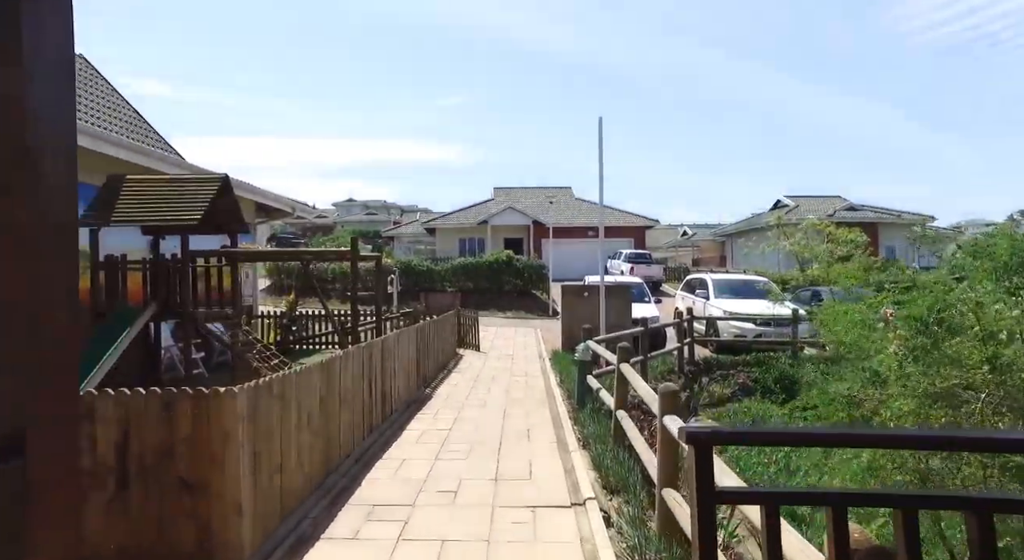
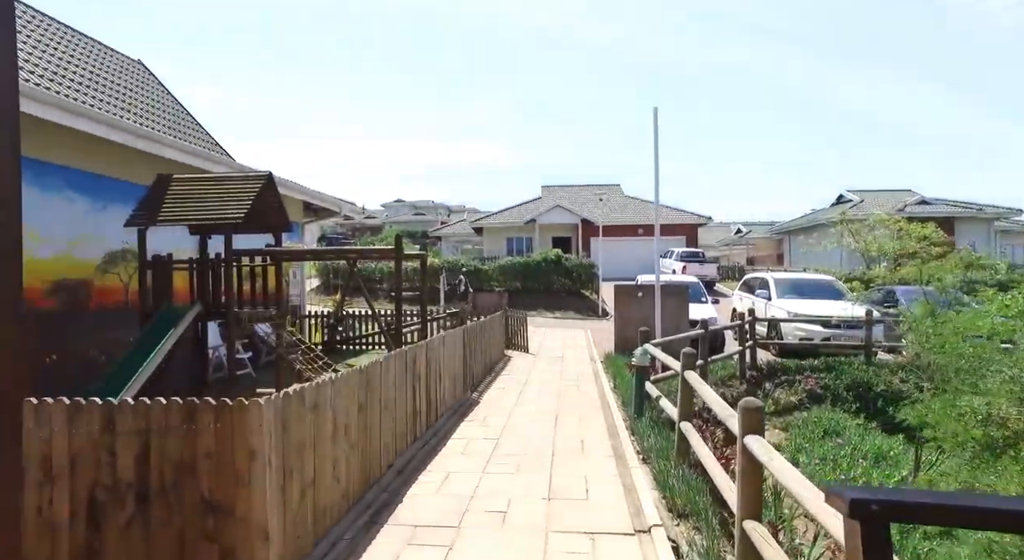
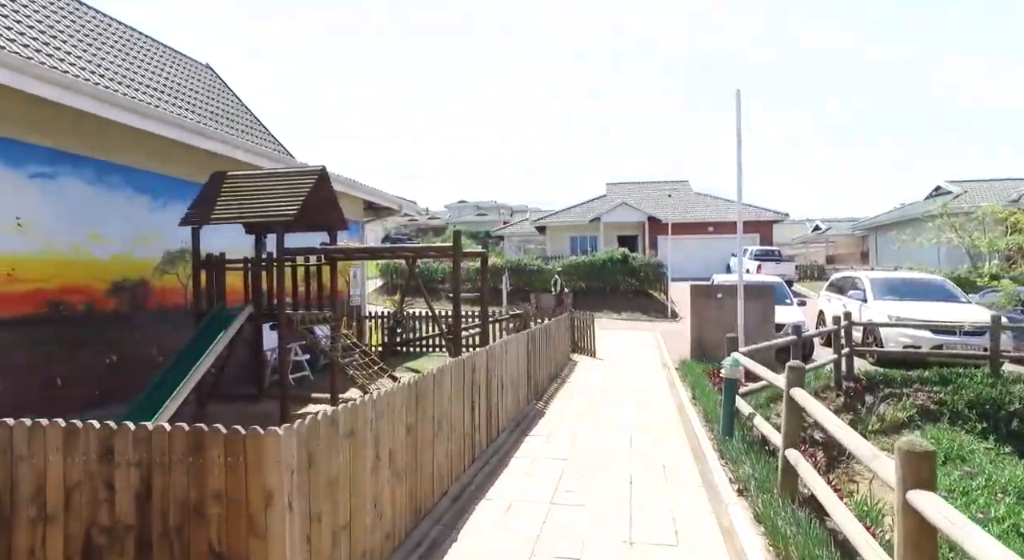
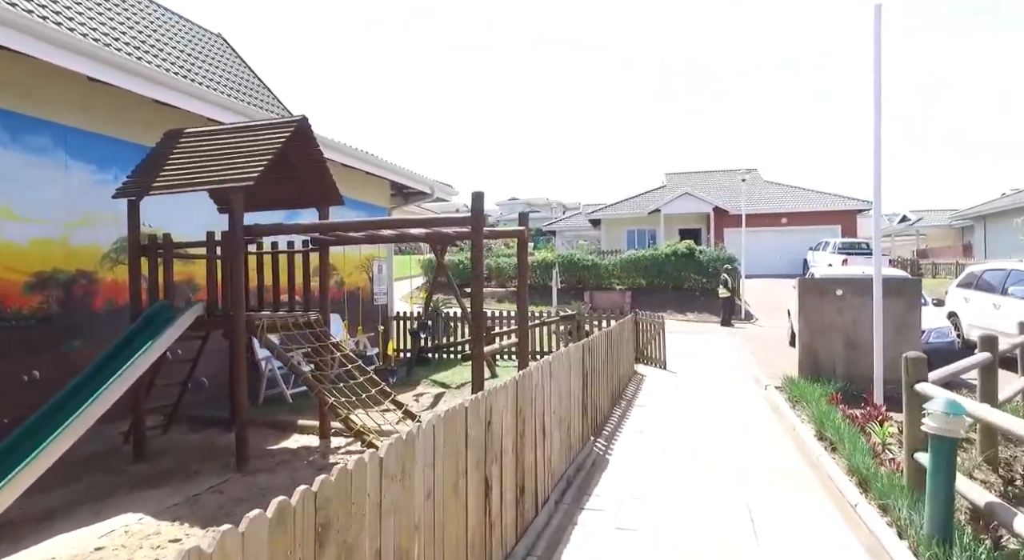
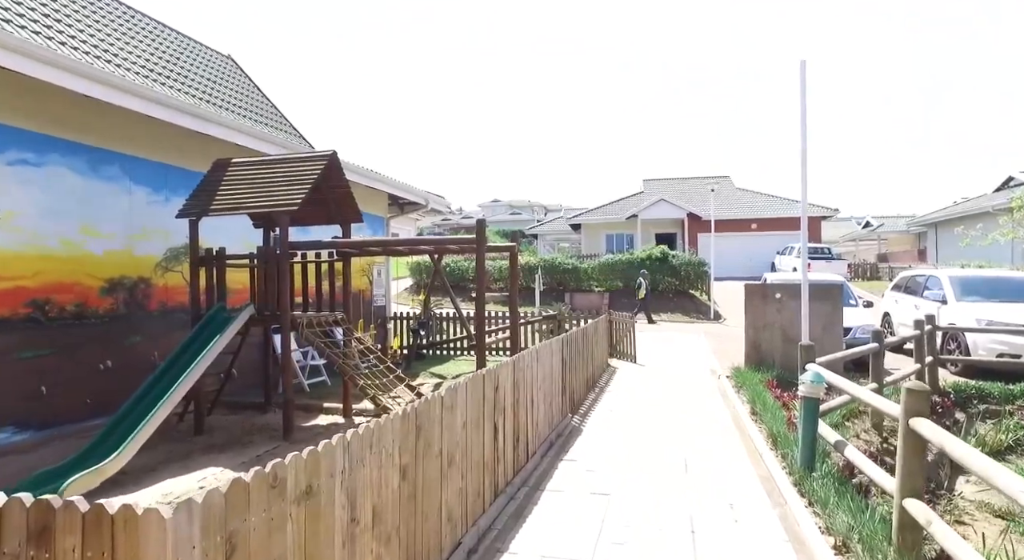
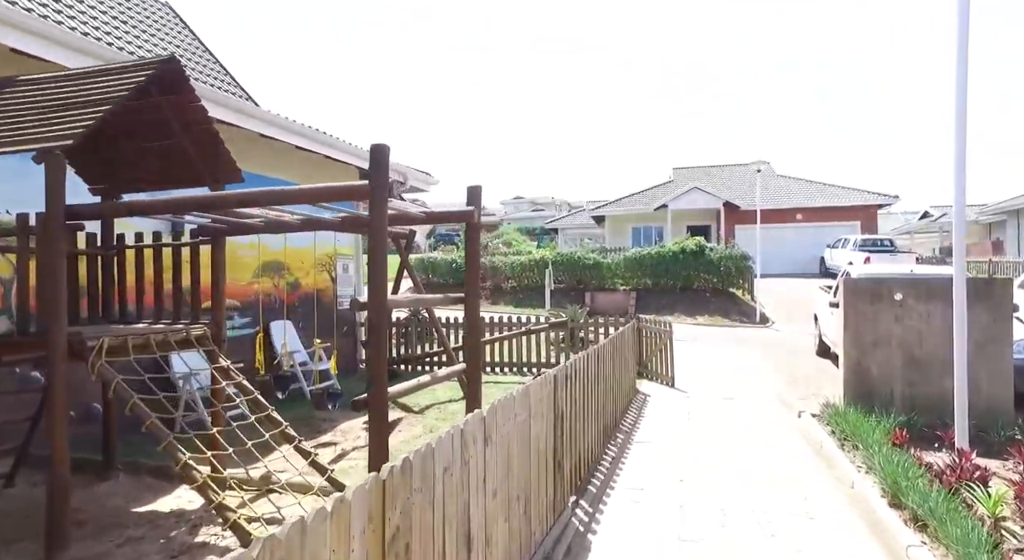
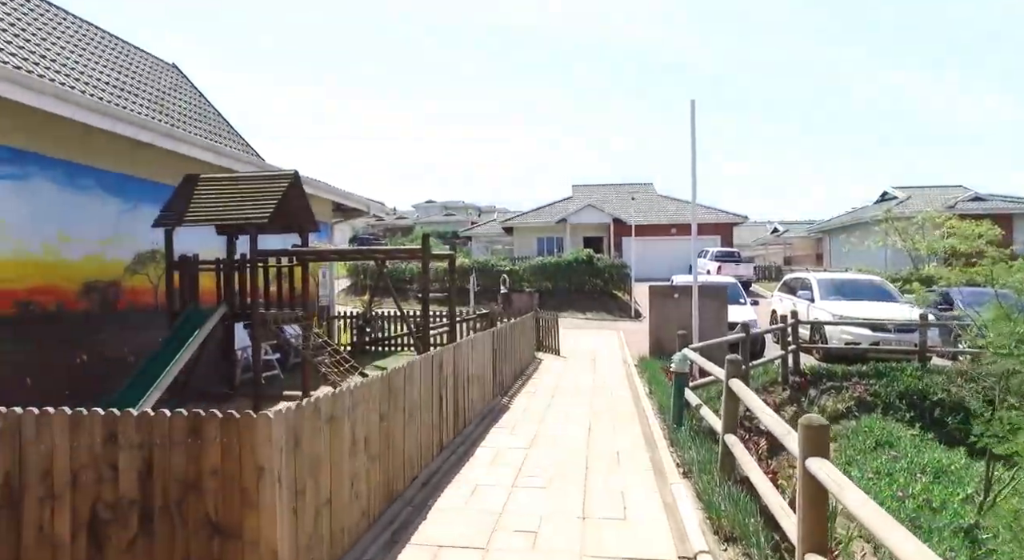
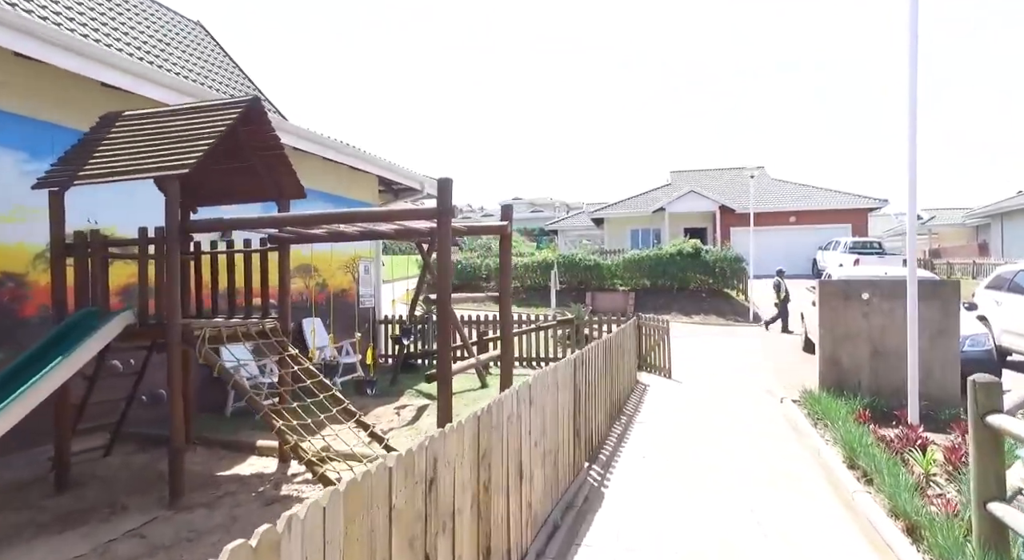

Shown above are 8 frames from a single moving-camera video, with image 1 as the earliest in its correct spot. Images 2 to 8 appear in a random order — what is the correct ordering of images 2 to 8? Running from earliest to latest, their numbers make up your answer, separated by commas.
2, 7, 3, 5, 4, 8, 6
